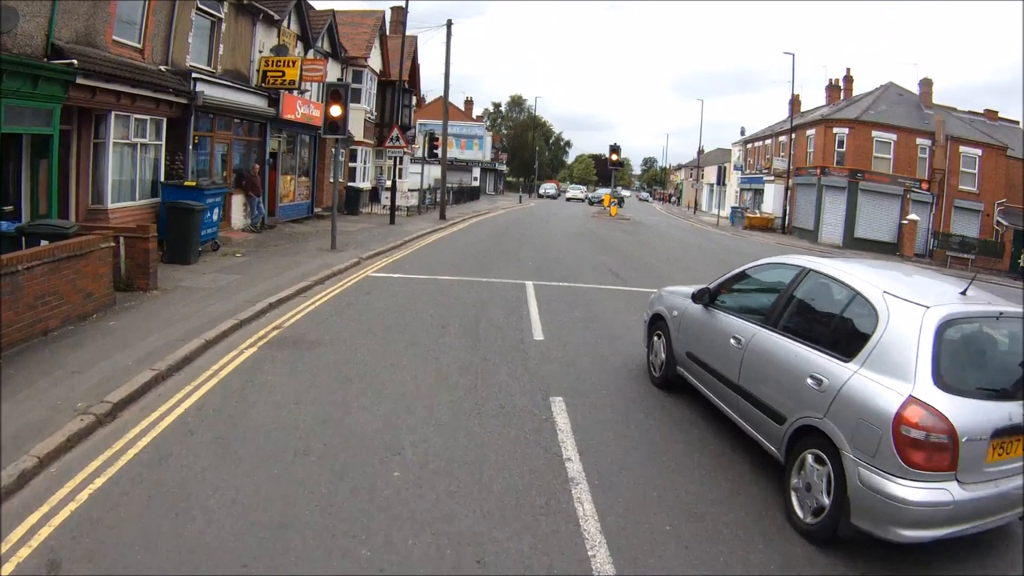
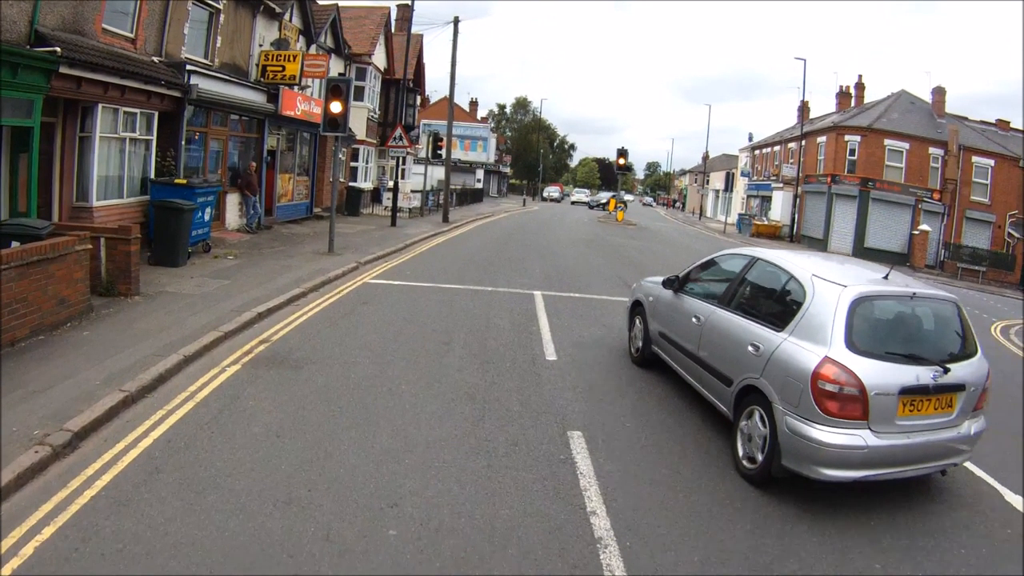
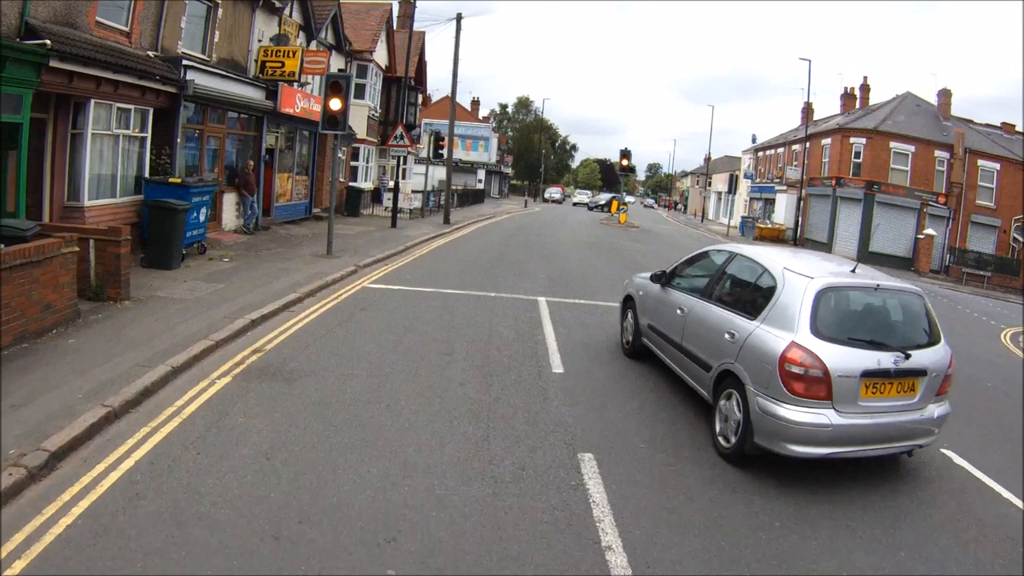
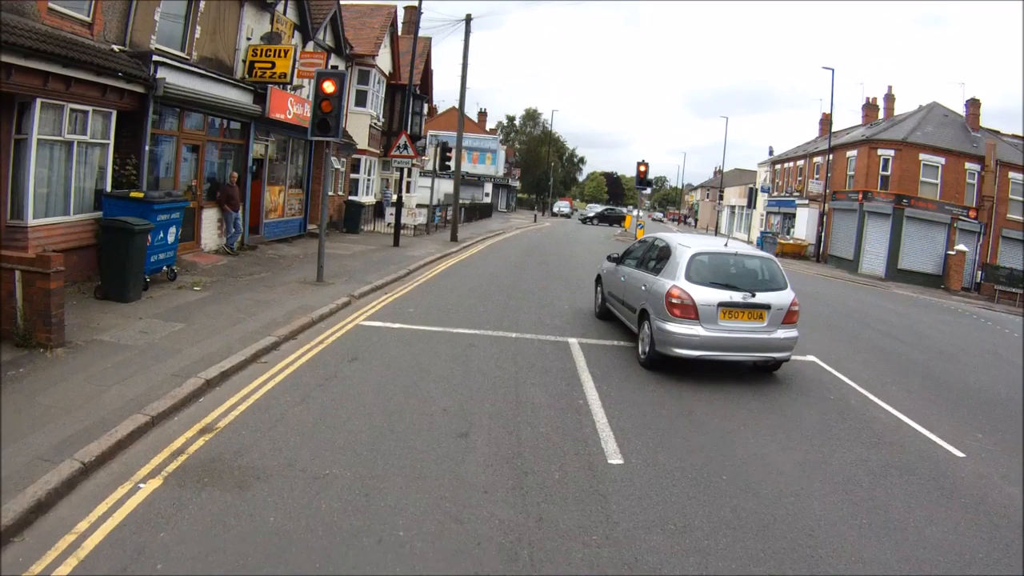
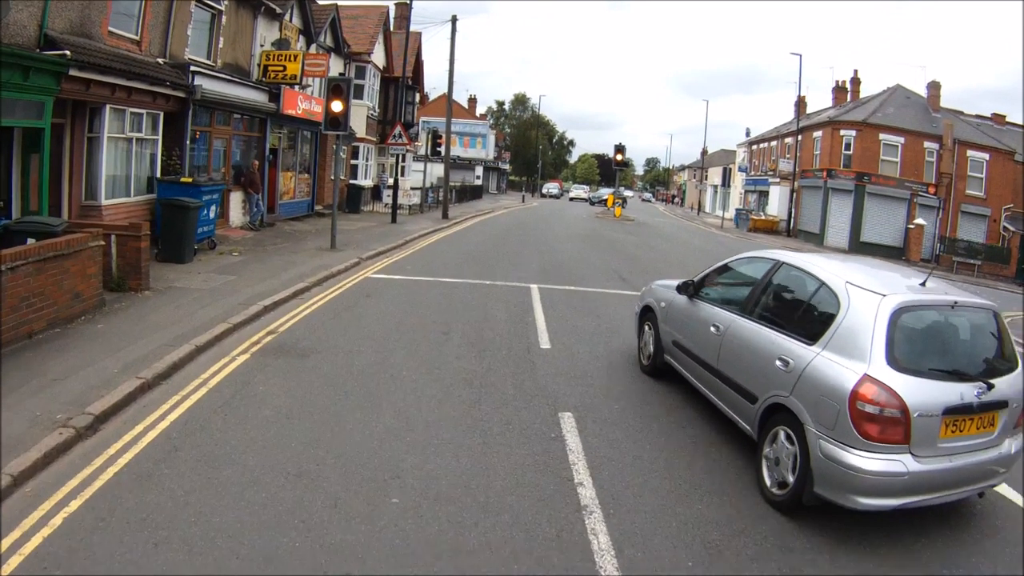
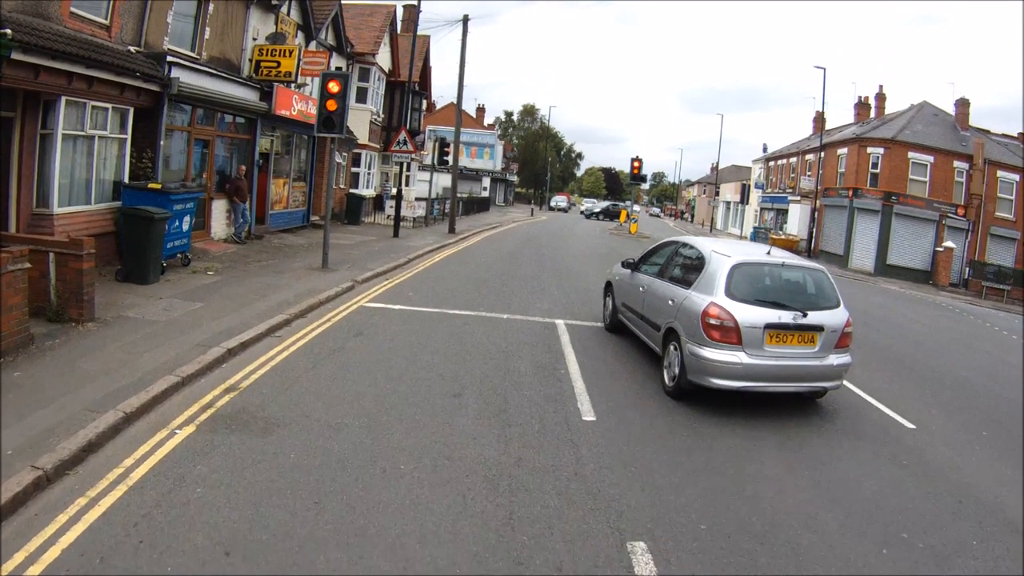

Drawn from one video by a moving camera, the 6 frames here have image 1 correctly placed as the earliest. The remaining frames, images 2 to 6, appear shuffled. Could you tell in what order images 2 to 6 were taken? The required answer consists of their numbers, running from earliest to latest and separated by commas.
5, 2, 3, 6, 4
